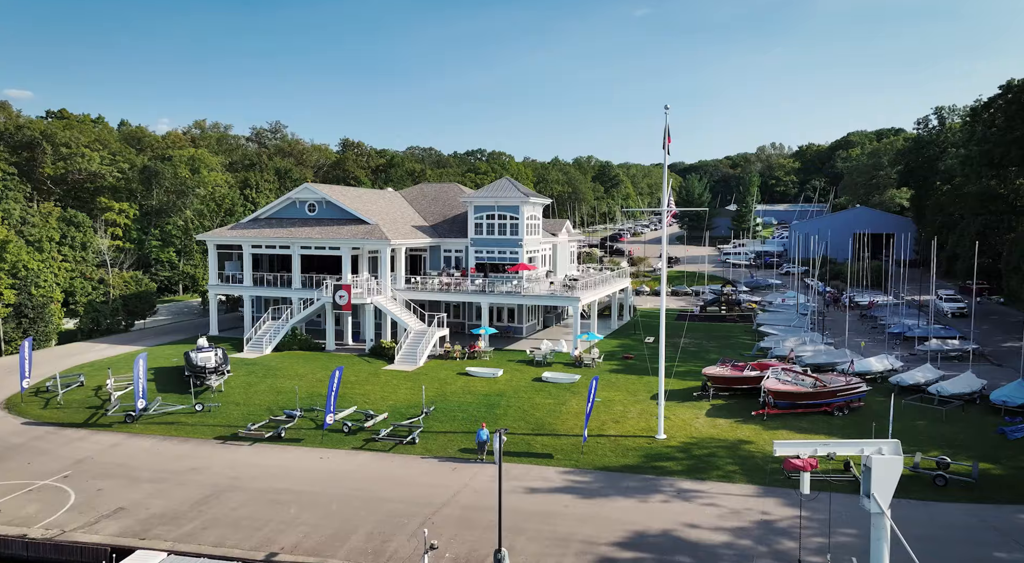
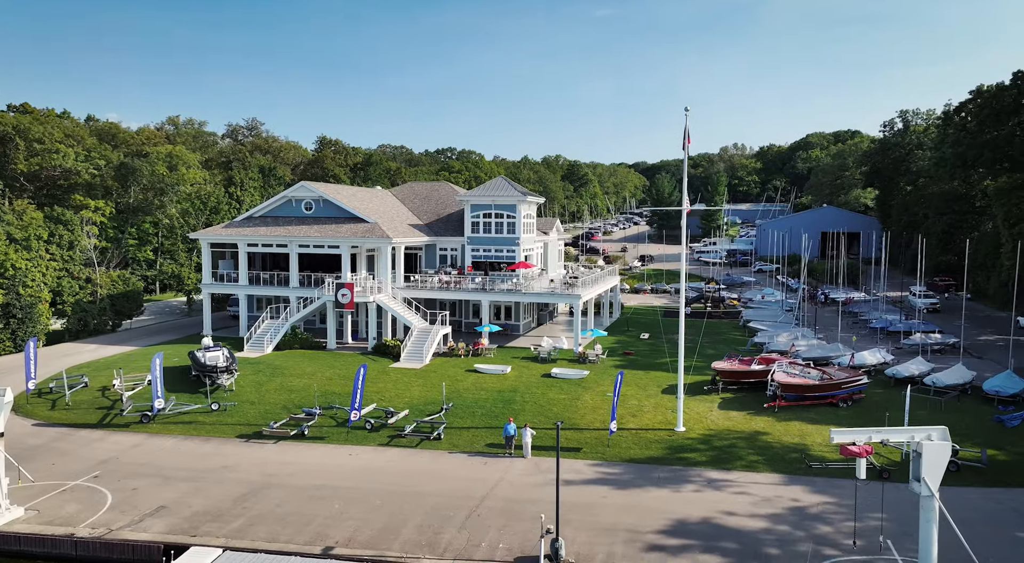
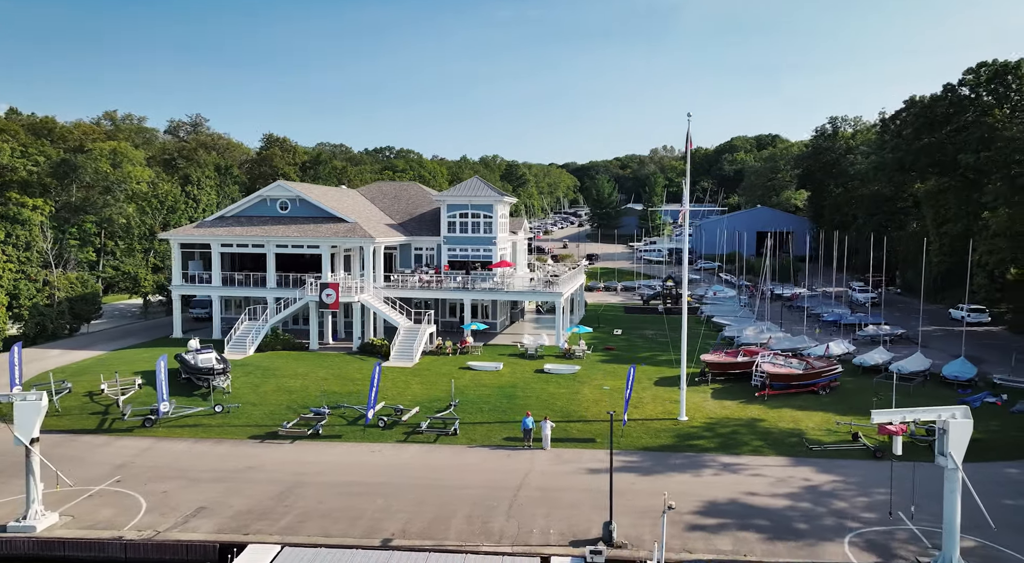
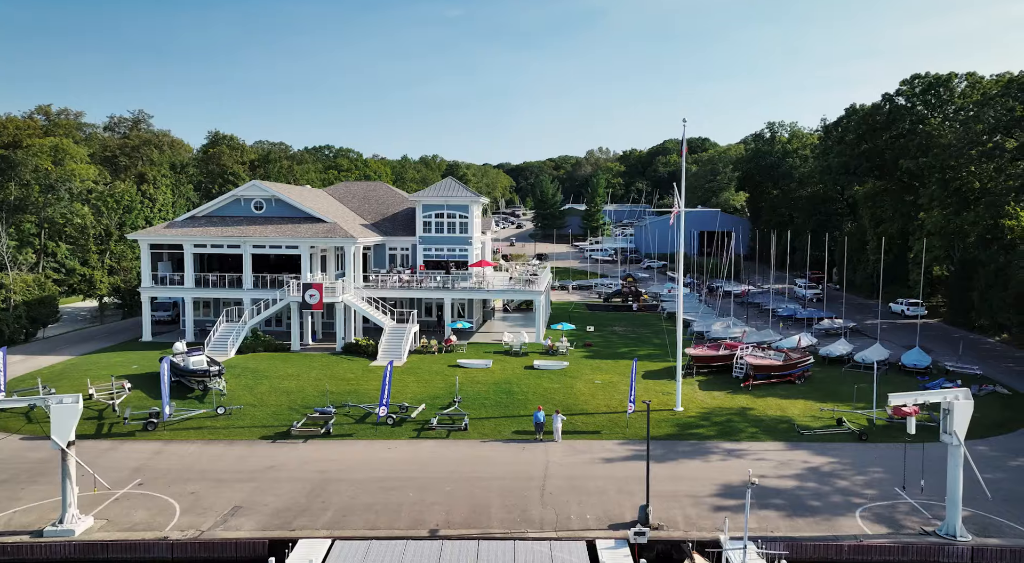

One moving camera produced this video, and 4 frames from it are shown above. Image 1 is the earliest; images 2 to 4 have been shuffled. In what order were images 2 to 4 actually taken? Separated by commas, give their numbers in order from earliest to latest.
2, 3, 4
